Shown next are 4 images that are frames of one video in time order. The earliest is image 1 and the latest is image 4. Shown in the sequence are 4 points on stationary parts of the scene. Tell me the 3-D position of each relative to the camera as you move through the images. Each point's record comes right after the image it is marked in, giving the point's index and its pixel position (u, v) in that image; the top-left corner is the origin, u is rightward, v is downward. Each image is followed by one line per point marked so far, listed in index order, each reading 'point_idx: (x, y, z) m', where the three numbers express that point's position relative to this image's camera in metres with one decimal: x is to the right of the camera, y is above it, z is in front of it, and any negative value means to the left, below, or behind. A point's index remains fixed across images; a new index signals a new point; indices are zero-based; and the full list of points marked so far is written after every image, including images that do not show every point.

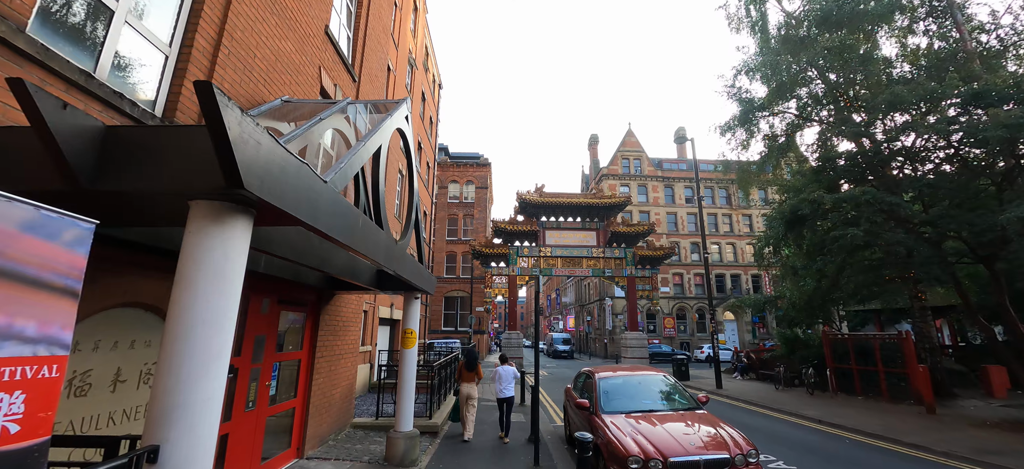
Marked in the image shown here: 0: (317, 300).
0: (-2.8, -0.9, +6.0) m
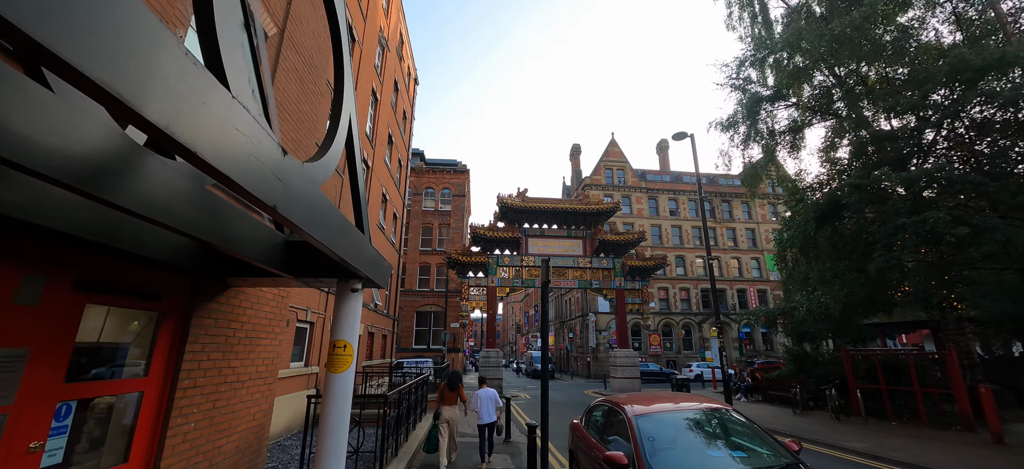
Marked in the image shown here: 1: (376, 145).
0: (-2.8, -0.5, +3.7) m
1: (-5.1, +3.4, +16.0) m
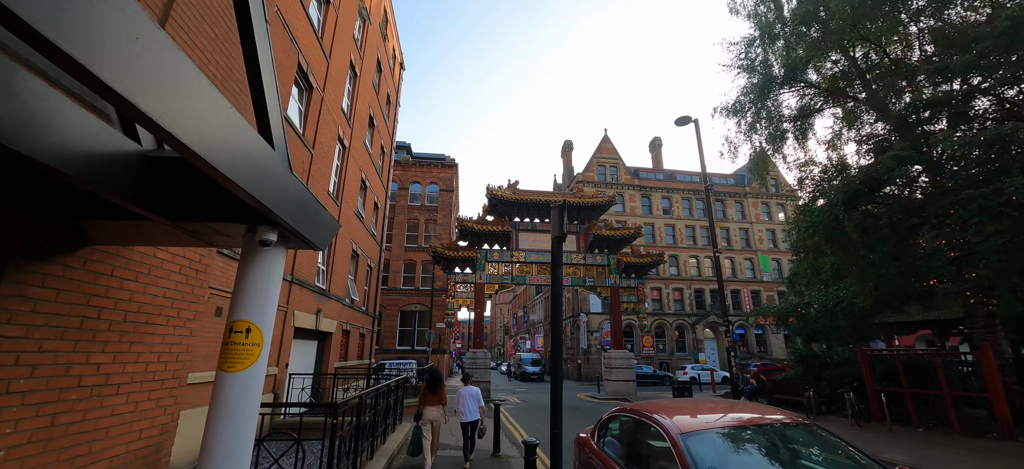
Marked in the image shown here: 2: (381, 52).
0: (-2.8, -0.1, +2.3) m
1: (-5.4, +3.8, +14.6) m
2: (-5.7, +7.8, +18.0) m
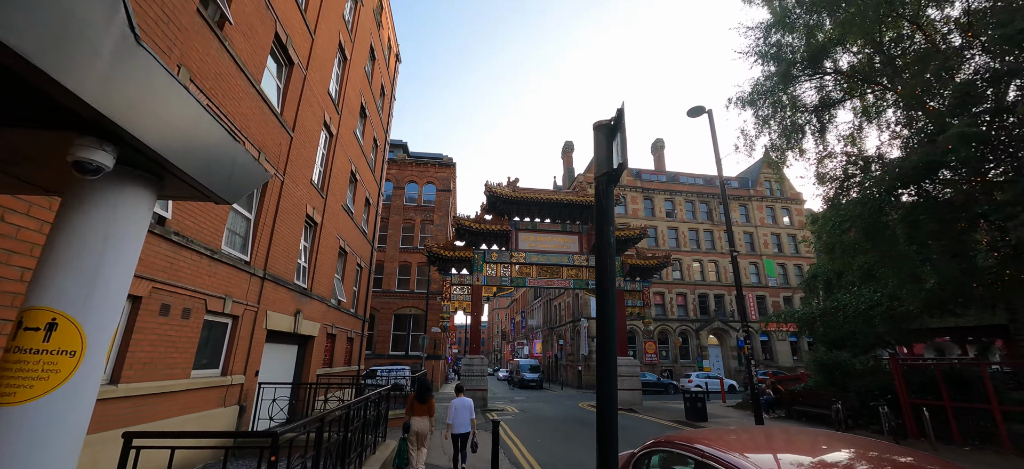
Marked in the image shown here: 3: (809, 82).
0: (-2.7, +0.2, +1.3) m
1: (-5.4, +3.9, +13.6) m
2: (-5.6, +7.9, +17.0) m
3: (+9.9, +5.1, +14.0) m
